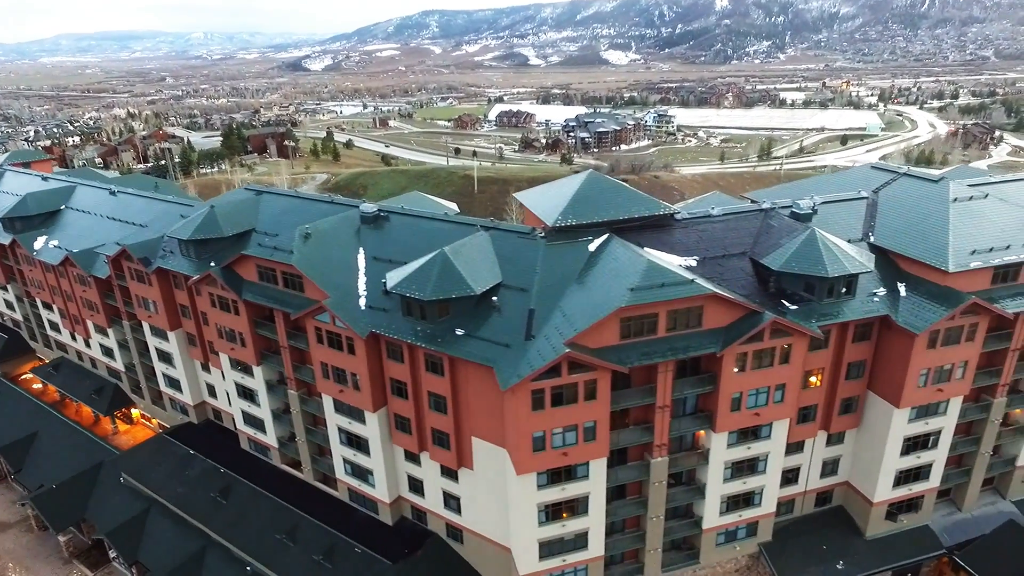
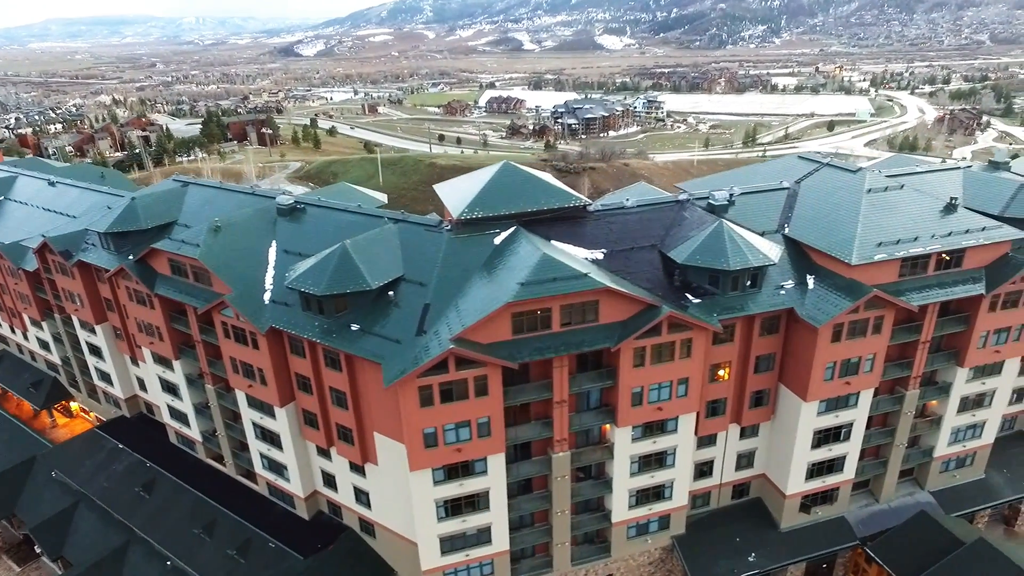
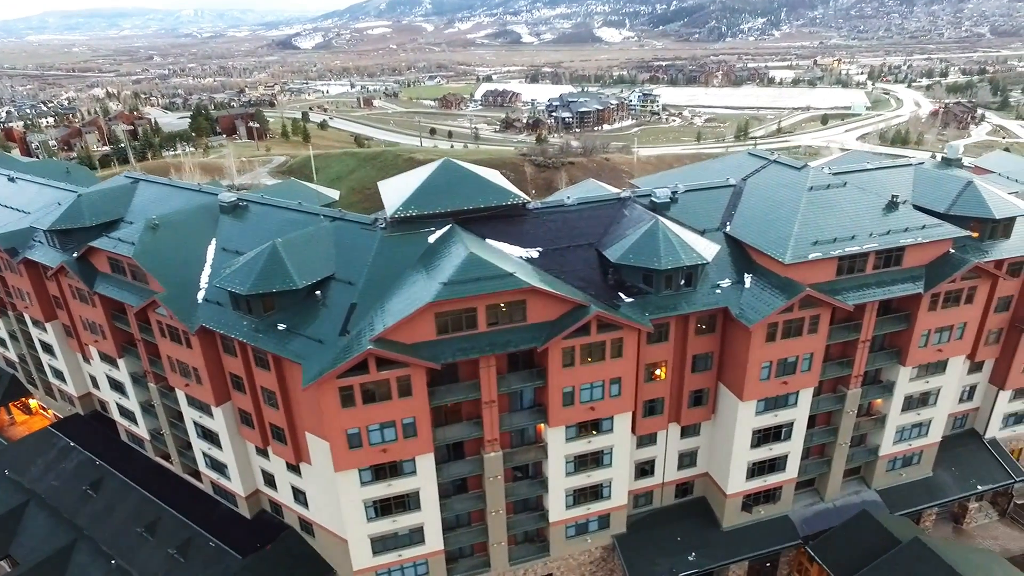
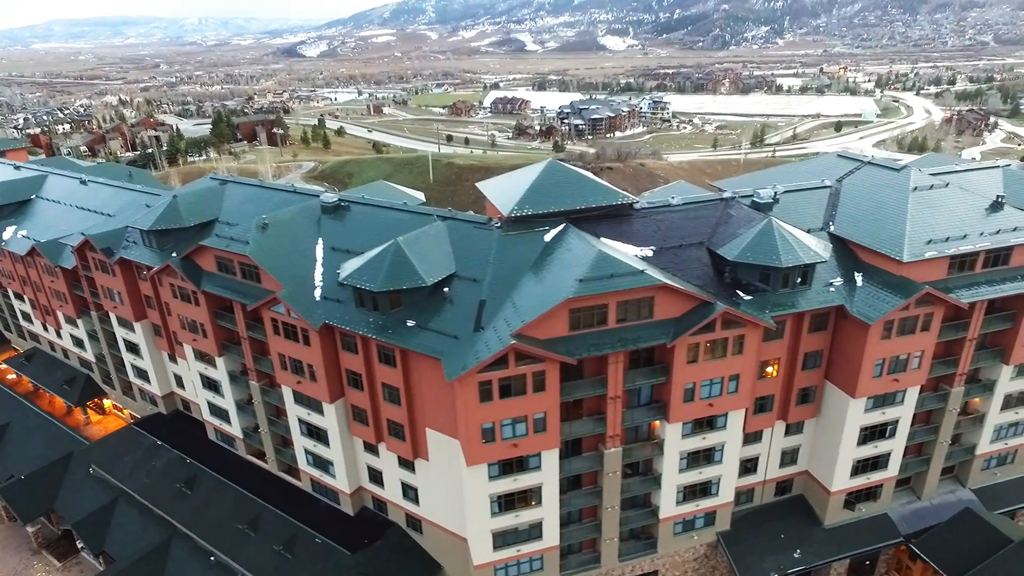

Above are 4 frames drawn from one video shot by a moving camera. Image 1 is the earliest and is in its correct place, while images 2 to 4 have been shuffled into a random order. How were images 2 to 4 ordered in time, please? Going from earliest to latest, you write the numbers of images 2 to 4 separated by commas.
4, 2, 3
